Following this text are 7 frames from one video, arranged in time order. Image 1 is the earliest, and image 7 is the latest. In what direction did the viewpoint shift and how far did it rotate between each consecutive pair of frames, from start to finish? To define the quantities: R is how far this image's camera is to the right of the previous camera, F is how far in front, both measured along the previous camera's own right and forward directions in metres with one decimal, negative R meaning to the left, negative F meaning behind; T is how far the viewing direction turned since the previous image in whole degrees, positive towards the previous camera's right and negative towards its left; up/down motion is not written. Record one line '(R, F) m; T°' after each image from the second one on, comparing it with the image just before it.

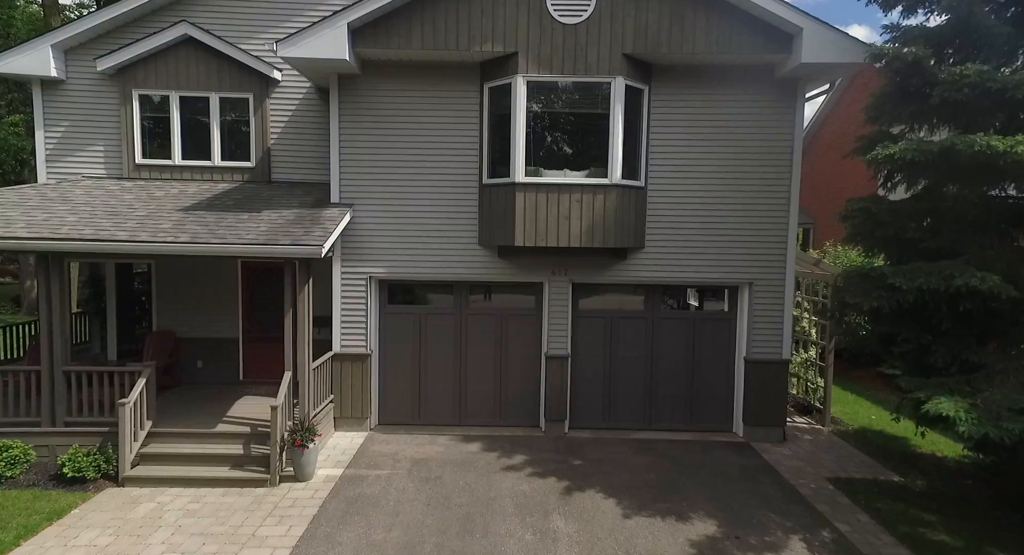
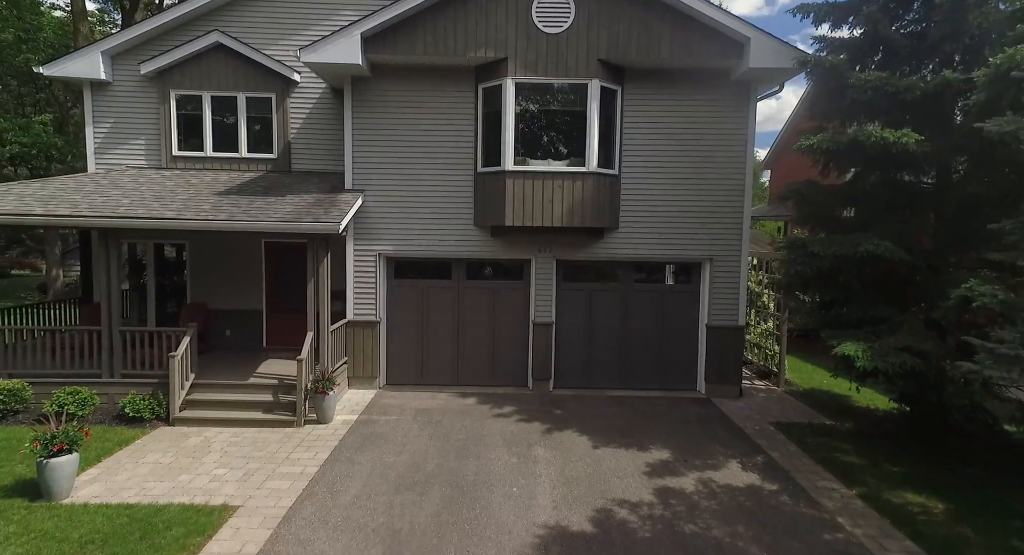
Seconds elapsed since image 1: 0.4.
(+0.2, -1.2) m; 0°
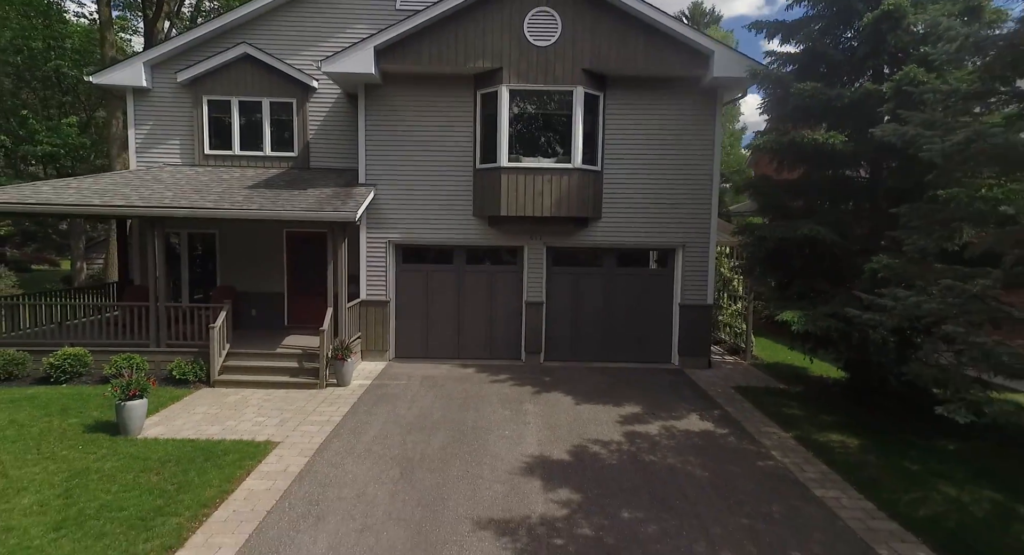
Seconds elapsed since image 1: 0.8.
(+0.1, -1.2) m; 0°
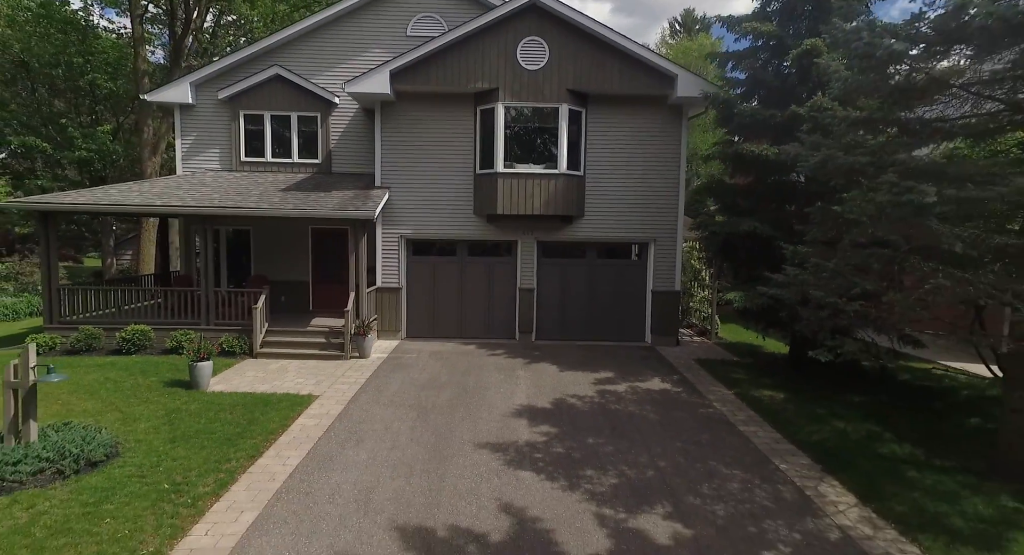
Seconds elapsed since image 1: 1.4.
(+0.1, -1.7) m; 0°
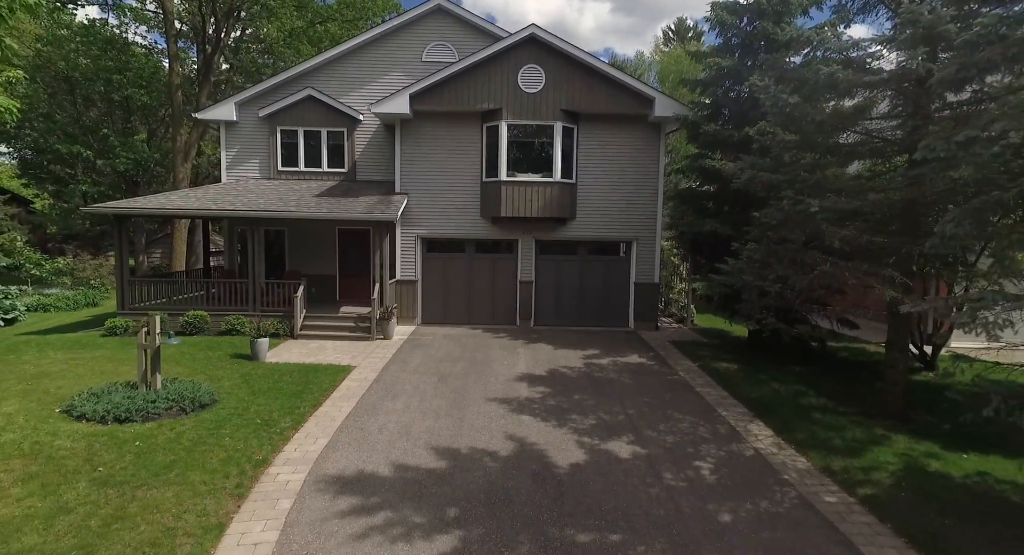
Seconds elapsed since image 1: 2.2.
(0.0, -1.8) m; 0°
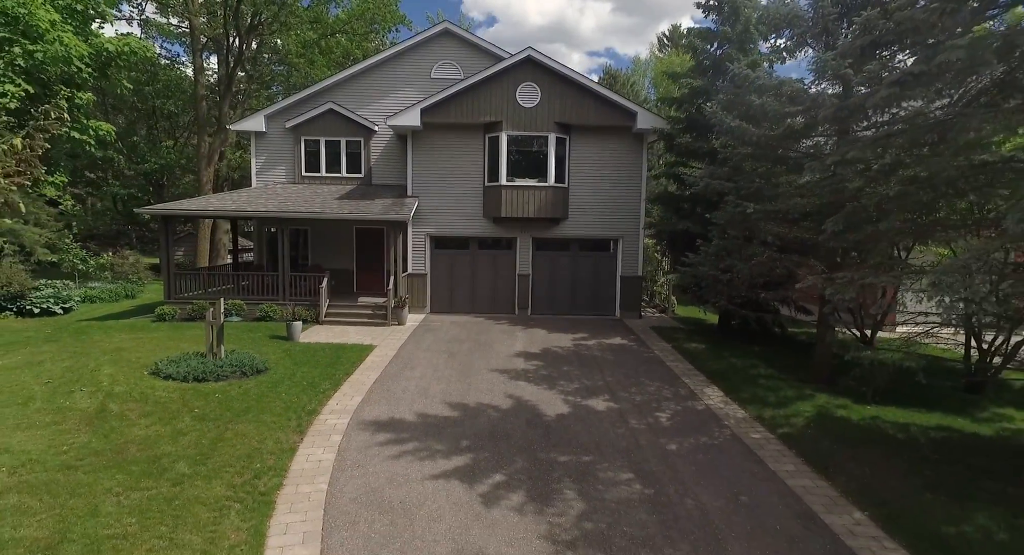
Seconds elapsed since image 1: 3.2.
(0.0, -1.7) m; 0°
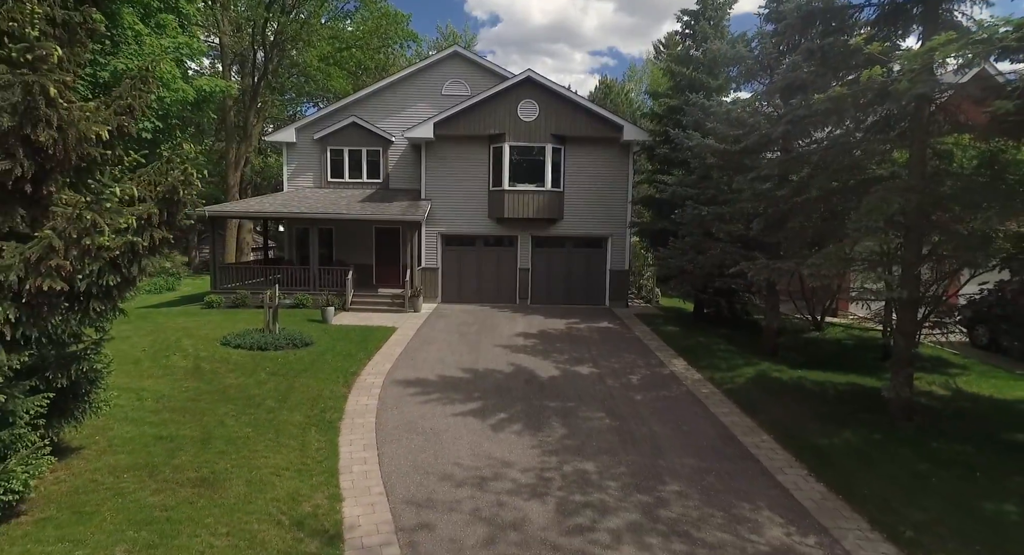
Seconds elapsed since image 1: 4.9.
(0.0, -2.0) m; 0°
